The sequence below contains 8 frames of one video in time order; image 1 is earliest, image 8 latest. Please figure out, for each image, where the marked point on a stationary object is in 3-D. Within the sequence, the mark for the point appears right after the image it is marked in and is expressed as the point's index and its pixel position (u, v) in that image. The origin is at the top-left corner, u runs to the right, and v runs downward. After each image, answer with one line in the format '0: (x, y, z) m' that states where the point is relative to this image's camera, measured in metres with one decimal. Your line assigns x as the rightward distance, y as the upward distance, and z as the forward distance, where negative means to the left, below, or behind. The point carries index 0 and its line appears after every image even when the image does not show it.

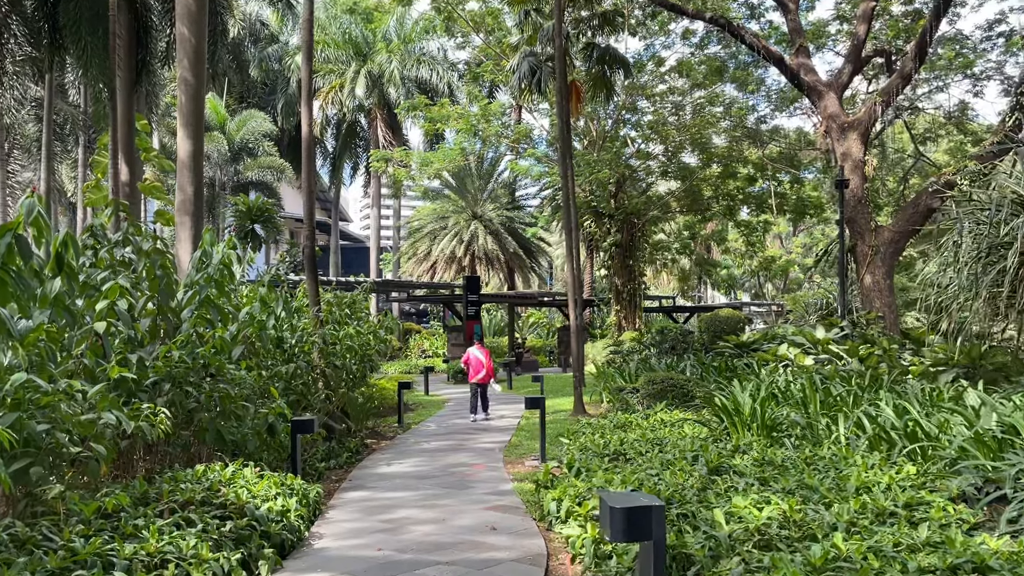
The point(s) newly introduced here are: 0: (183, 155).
0: (-3.9, +1.5, +10.0) m
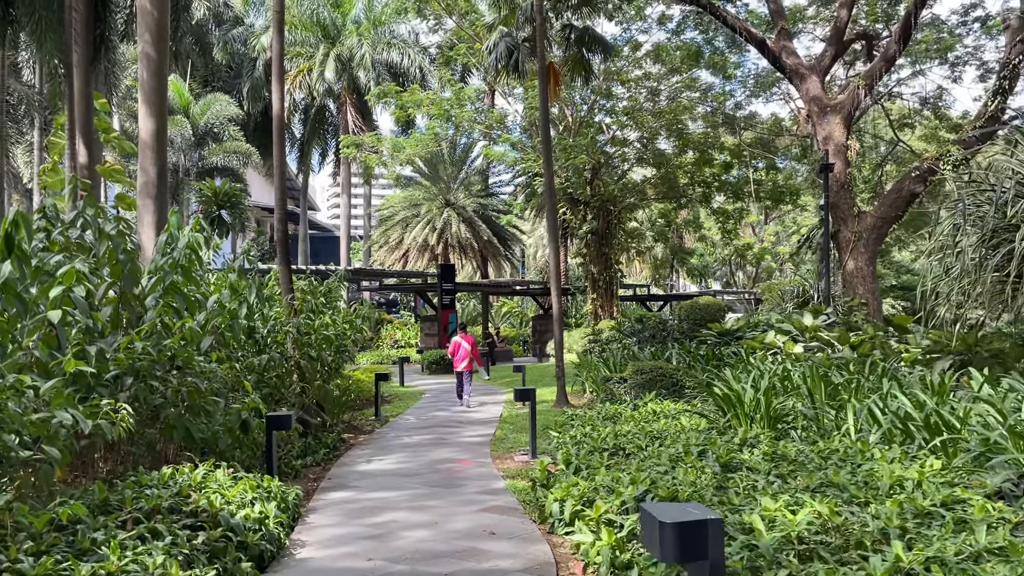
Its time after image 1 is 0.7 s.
0: (-4.0, +1.7, +9.4) m
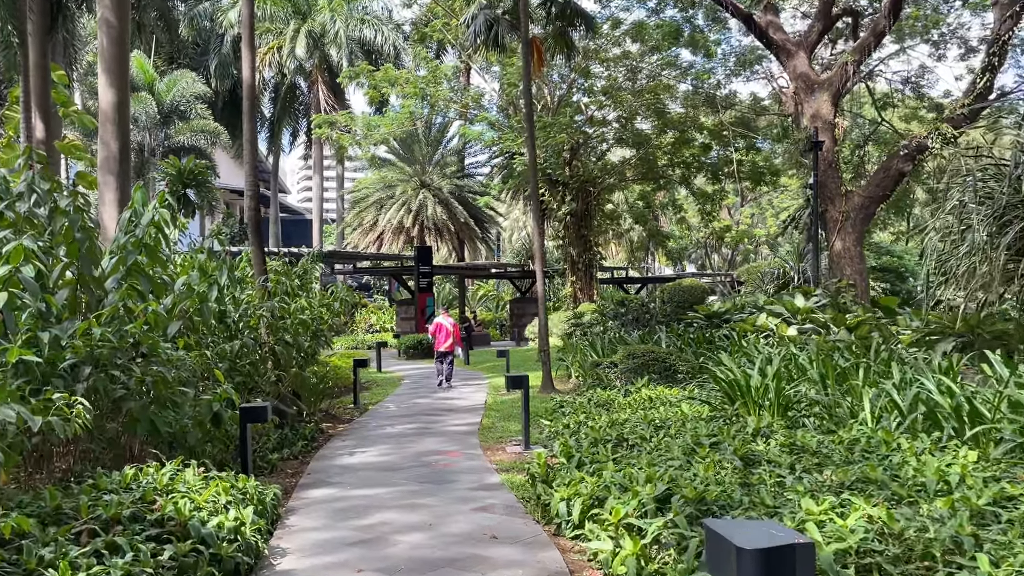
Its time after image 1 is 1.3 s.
0: (-4.2, +1.9, +8.7) m
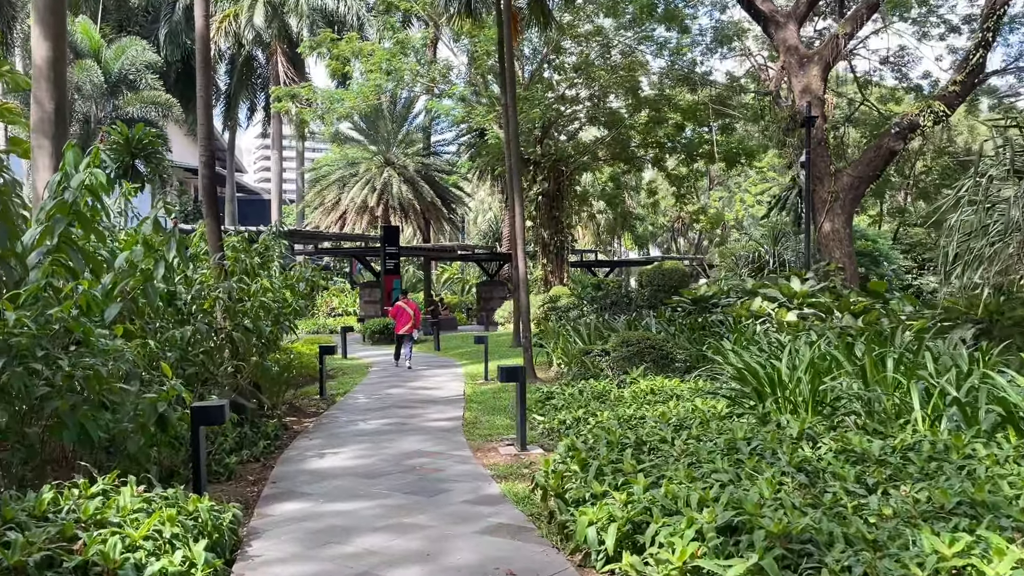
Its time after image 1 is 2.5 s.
0: (-4.3, +2.1, +7.6) m
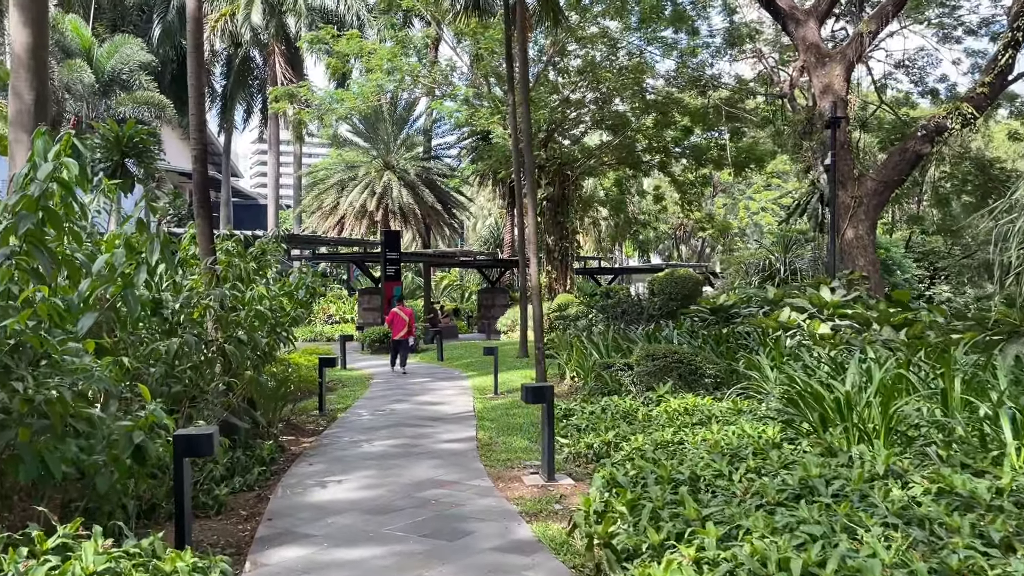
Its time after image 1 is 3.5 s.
0: (-4.1, +2.0, +6.9) m
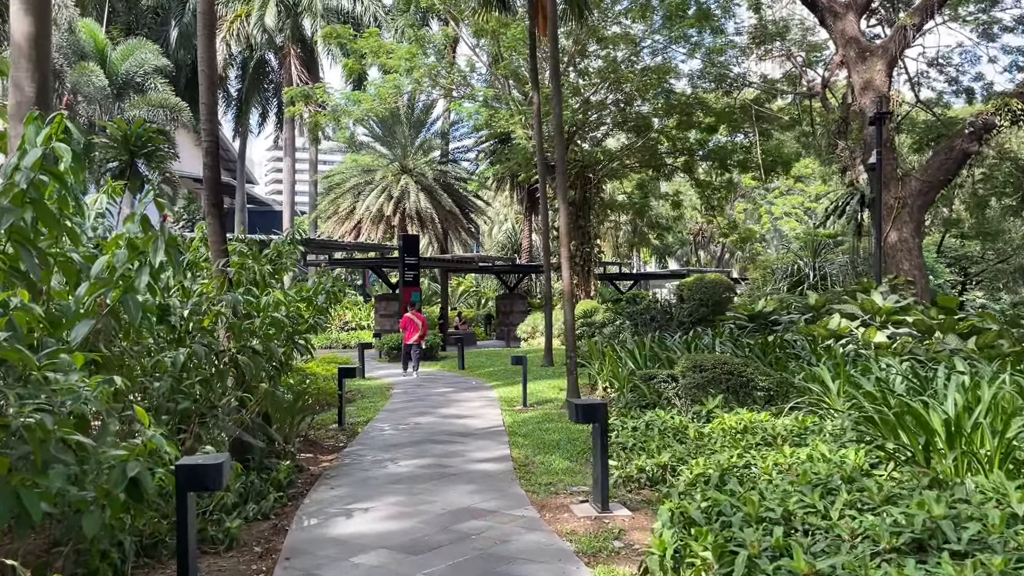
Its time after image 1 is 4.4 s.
0: (-3.8, +2.0, +6.4) m
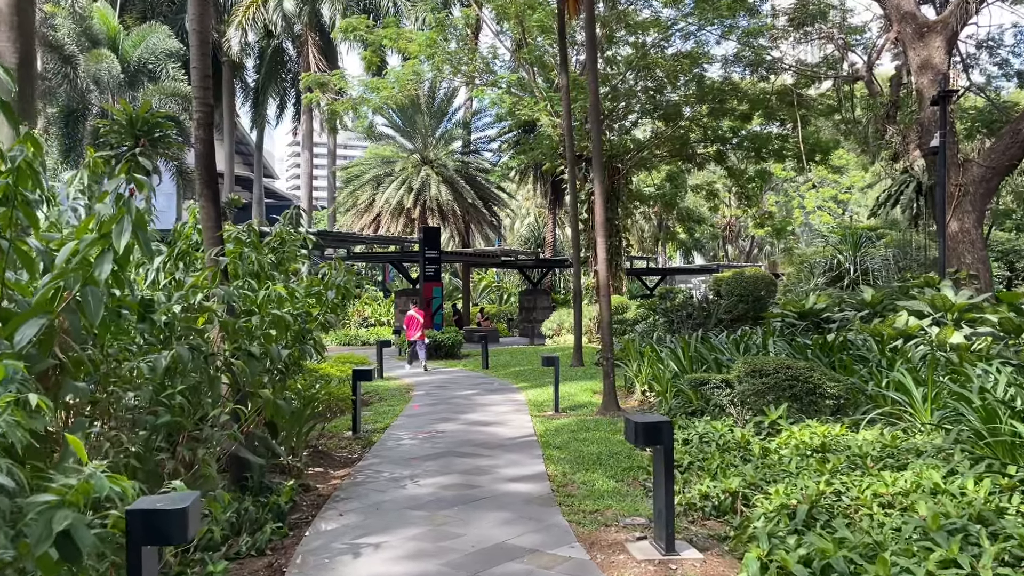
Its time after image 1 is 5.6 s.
0: (-3.6, +2.0, +5.6) m
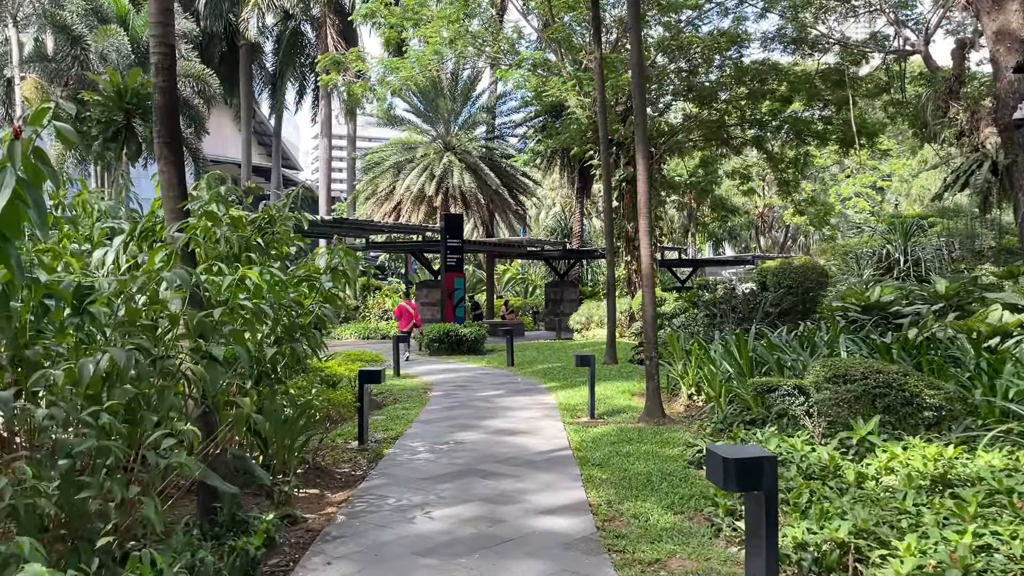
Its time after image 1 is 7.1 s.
0: (-3.4, +2.1, +4.6) m
